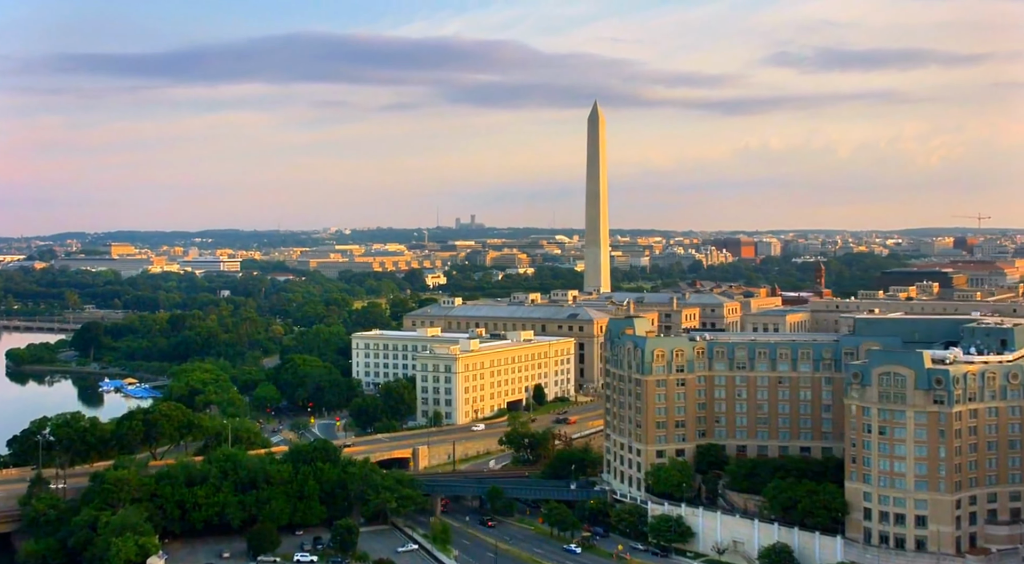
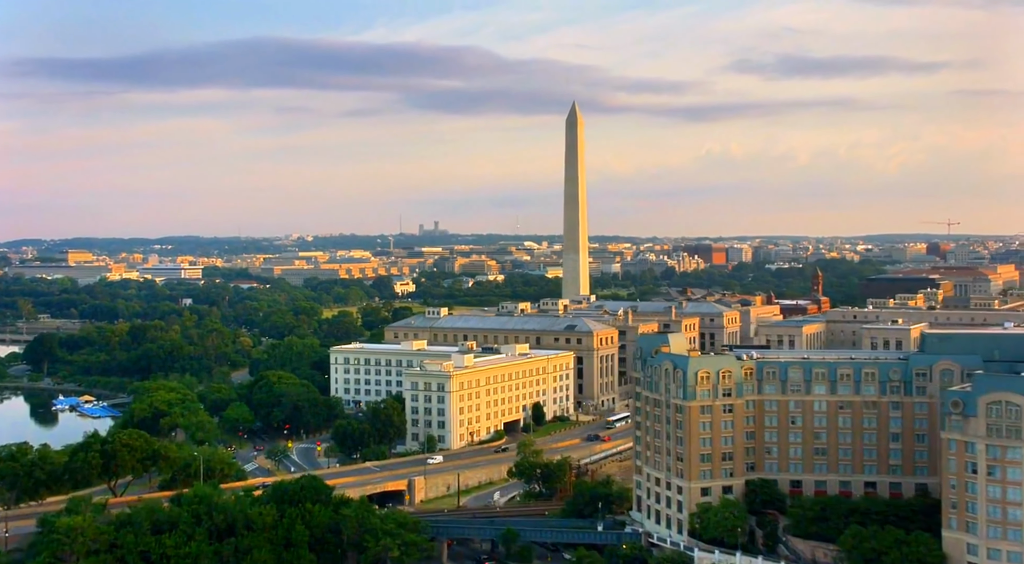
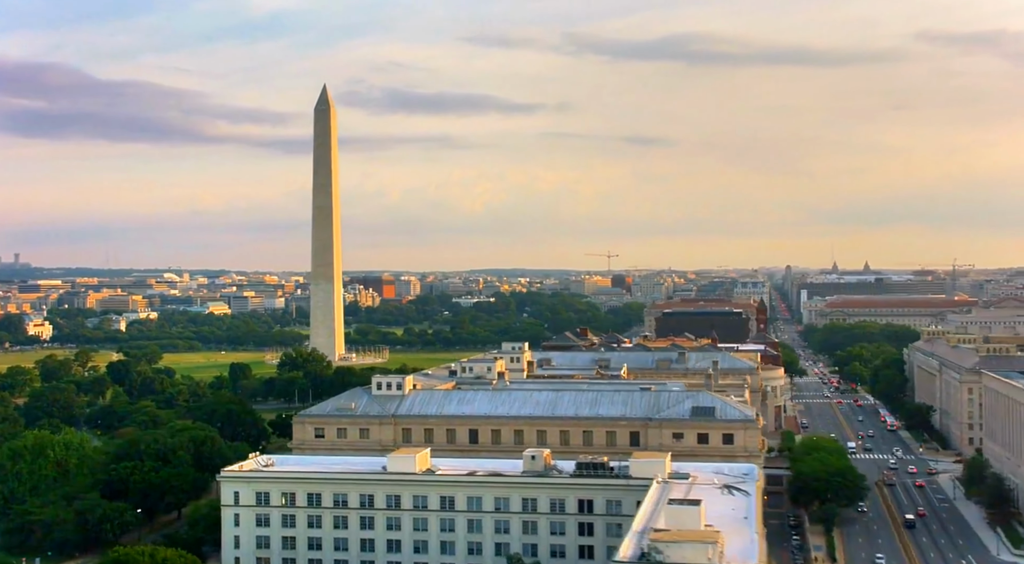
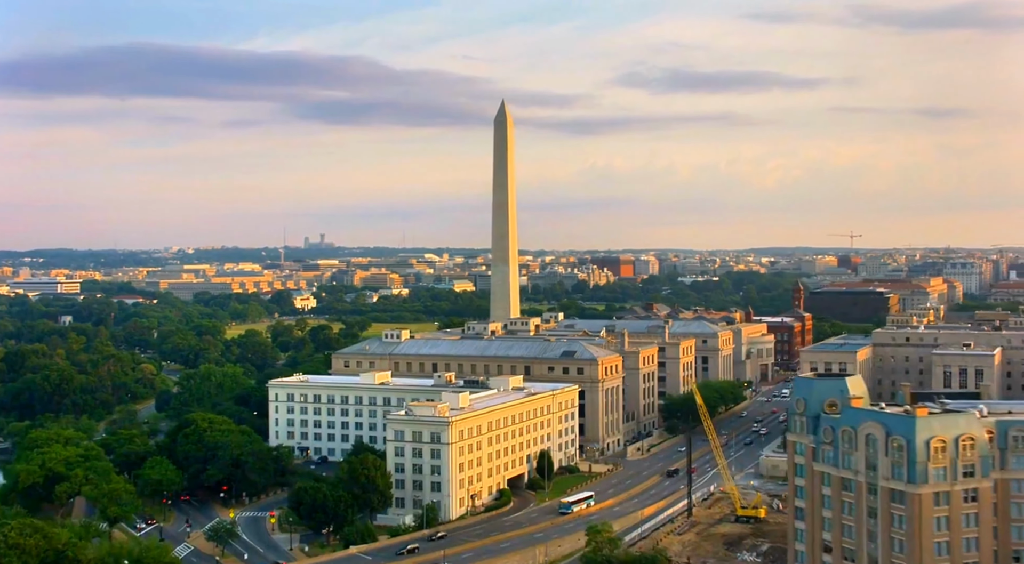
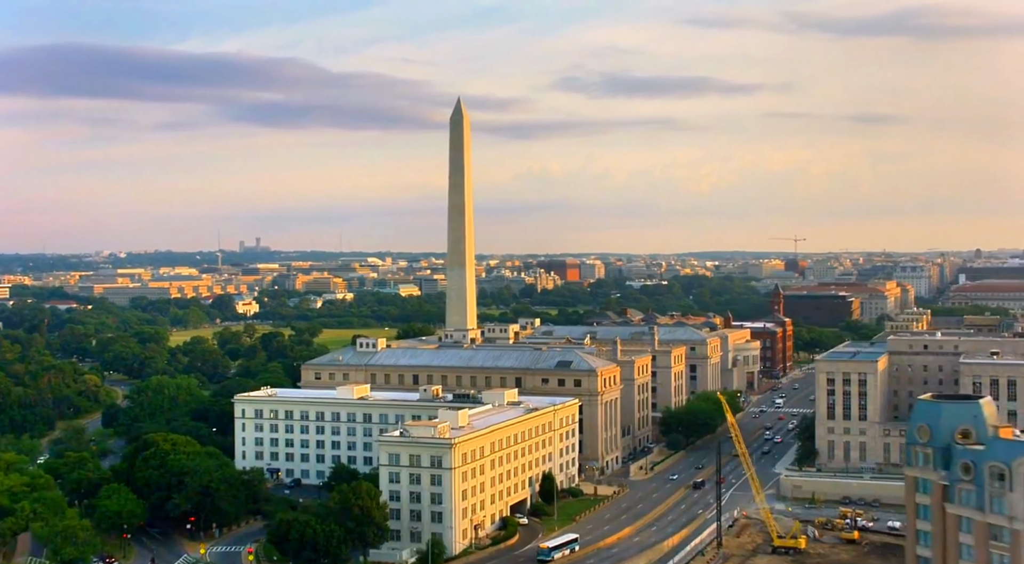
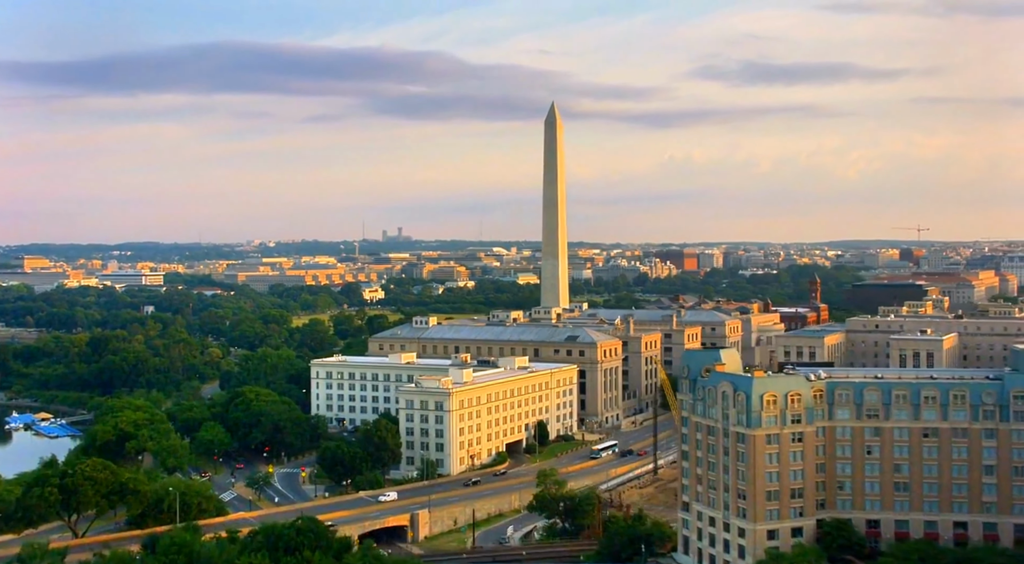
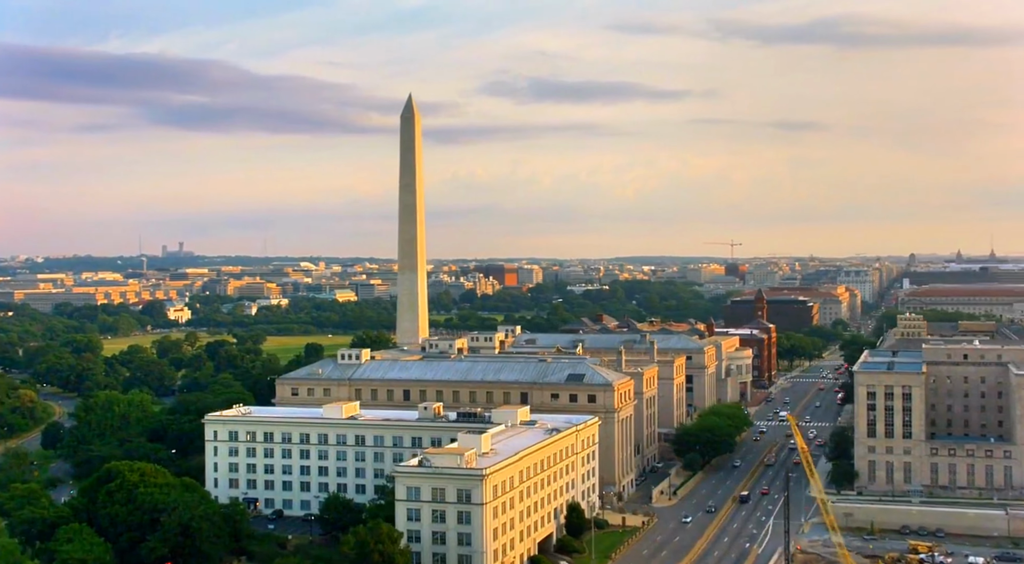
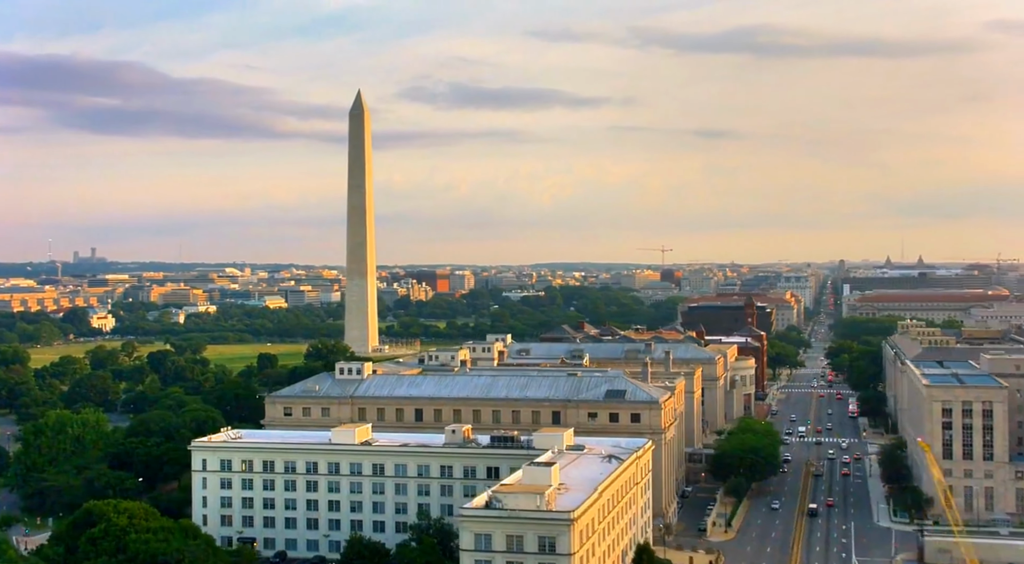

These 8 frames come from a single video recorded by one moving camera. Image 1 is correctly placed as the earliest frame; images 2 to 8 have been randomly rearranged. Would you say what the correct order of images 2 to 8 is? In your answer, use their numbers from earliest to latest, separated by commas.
2, 6, 4, 5, 7, 8, 3
